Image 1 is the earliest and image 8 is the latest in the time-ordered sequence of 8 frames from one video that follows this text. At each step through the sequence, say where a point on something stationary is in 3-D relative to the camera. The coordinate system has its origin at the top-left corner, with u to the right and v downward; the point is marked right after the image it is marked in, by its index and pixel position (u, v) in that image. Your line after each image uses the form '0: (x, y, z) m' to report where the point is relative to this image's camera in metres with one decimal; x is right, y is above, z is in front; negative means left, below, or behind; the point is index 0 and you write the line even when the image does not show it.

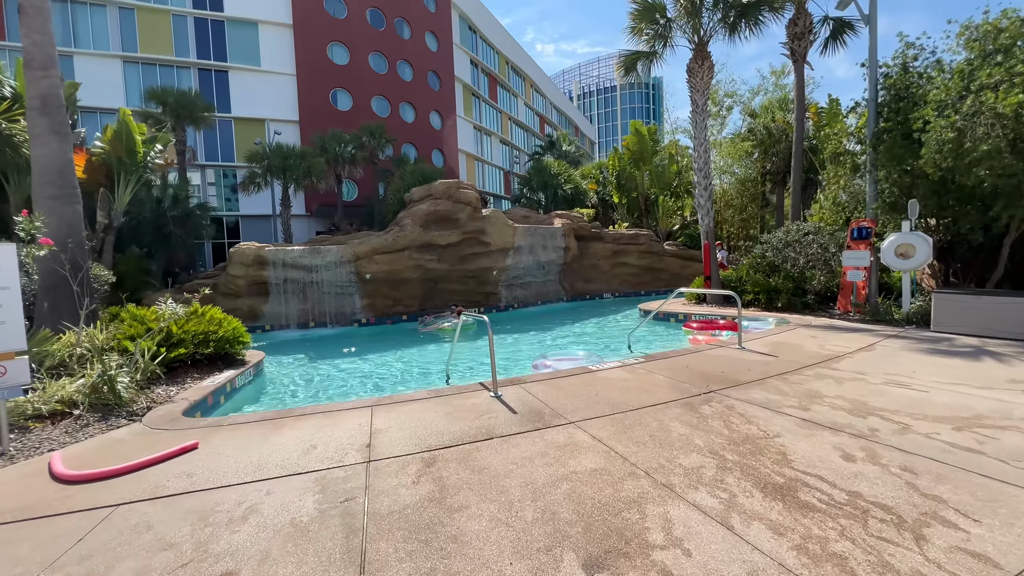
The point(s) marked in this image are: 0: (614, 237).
0: (+4.5, +2.3, +19.8) m
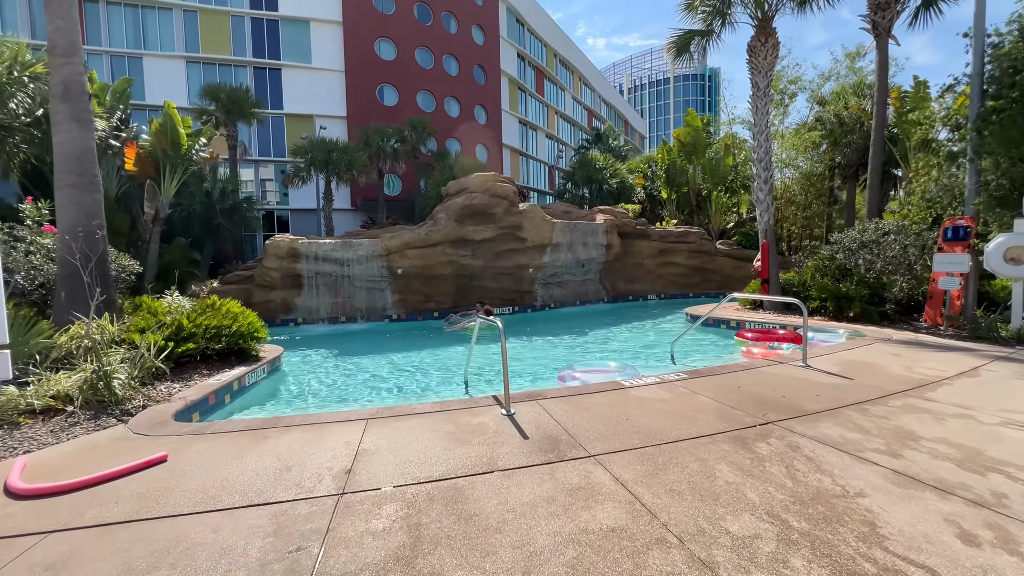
0: (+6.1, +2.2, +18.5) m
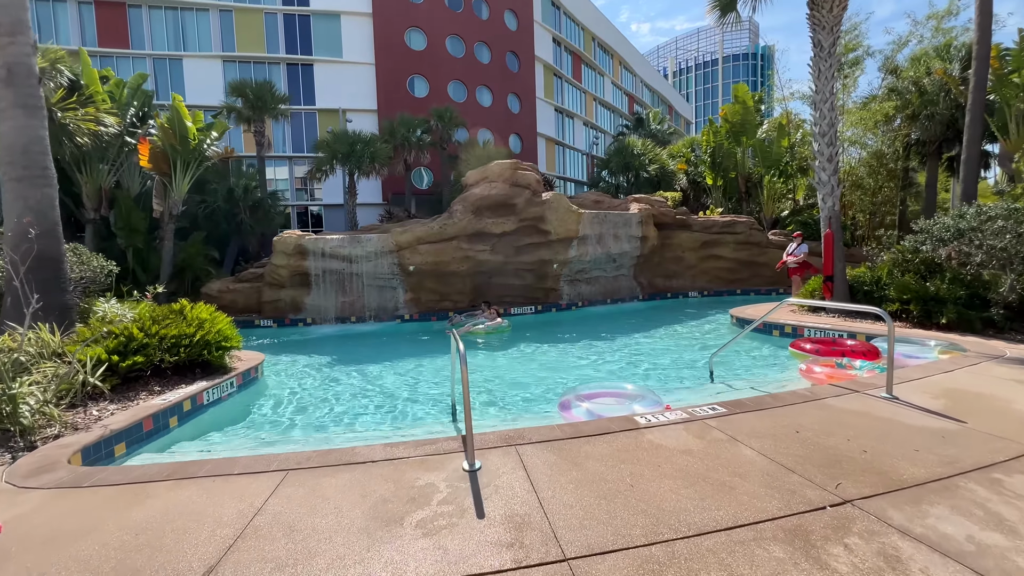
0: (+7.0, +2.3, +16.6) m
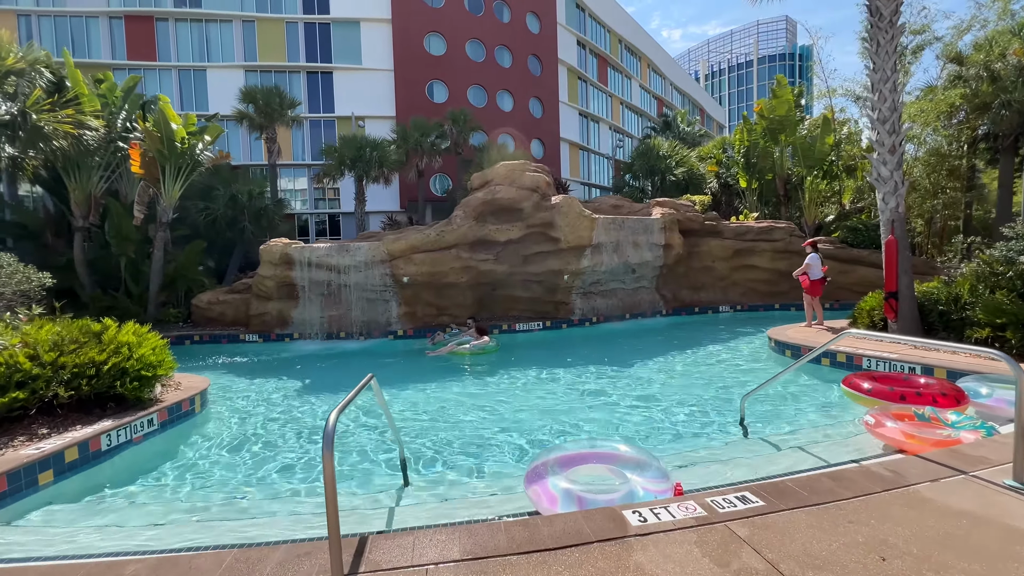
0: (+7.3, +1.9, +14.8) m
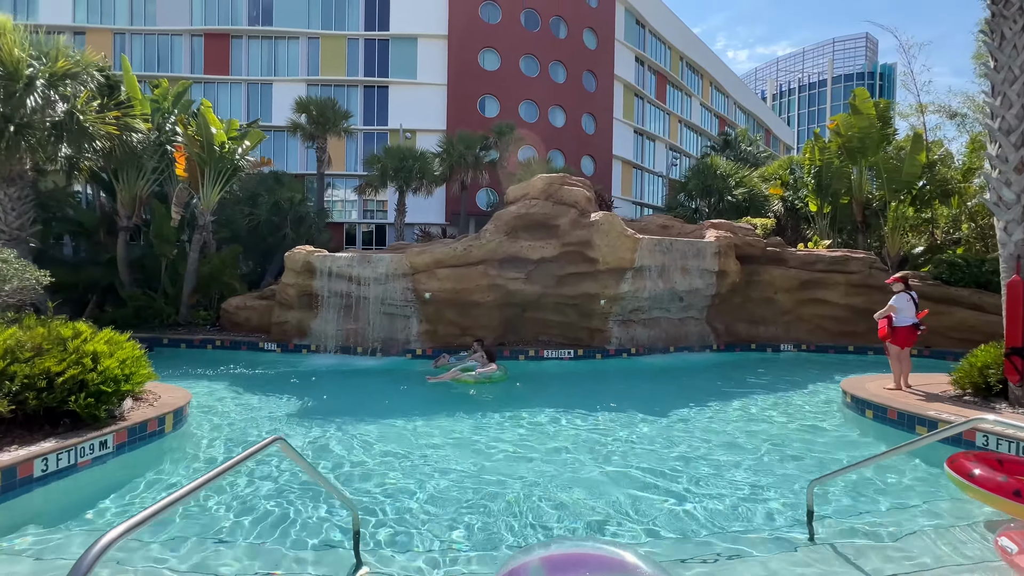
0: (+8.4, +0.8, +13.0) m
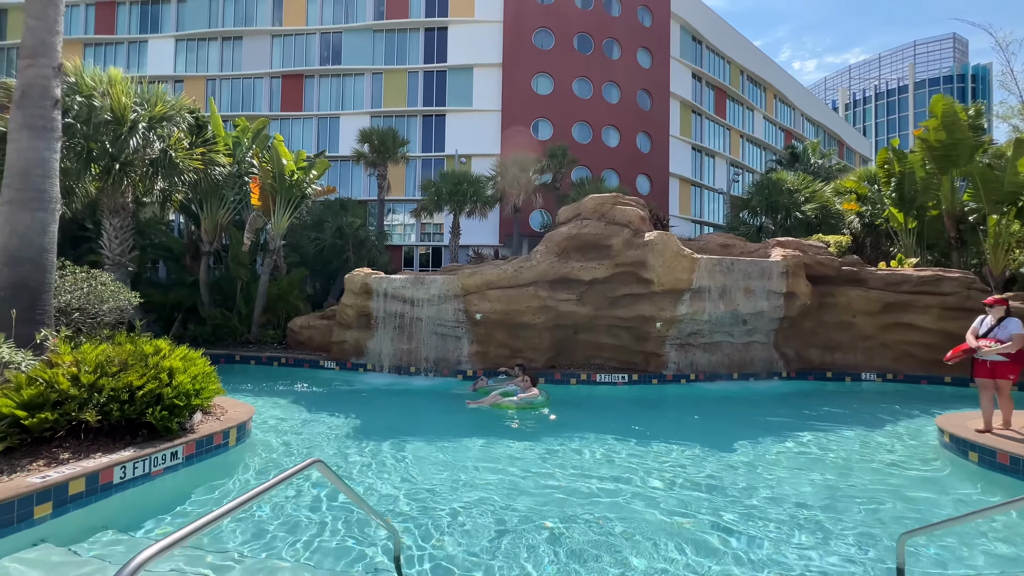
0: (+9.8, +0.2, +11.9) m
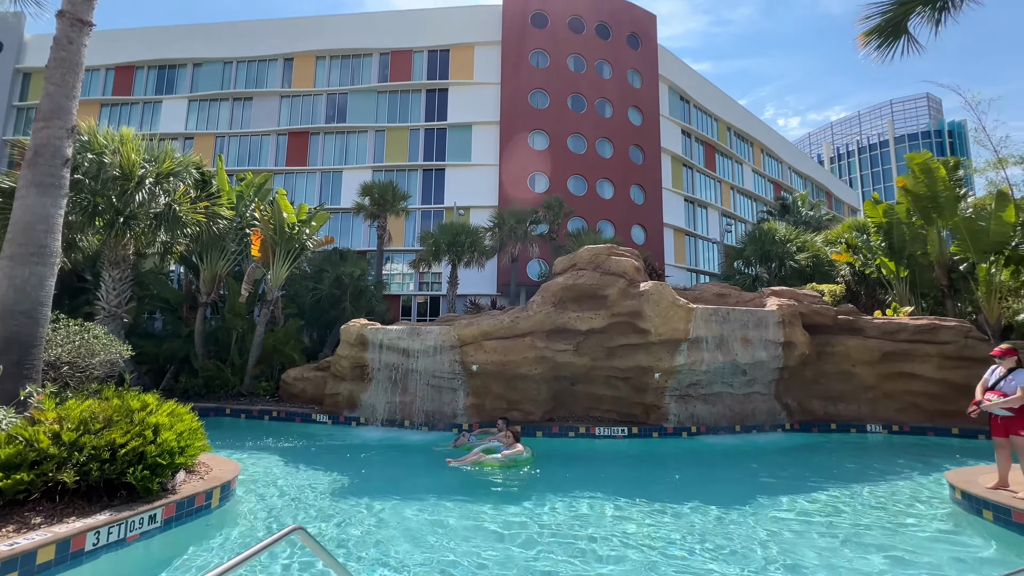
0: (+9.7, -1.1, +11.9) m
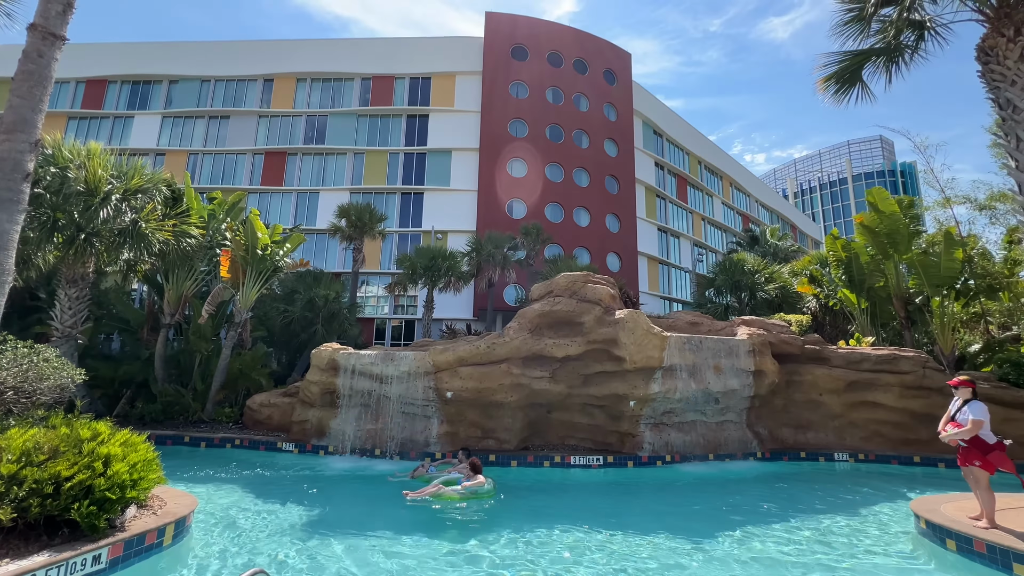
0: (+9.1, -1.9, +12.3) m
